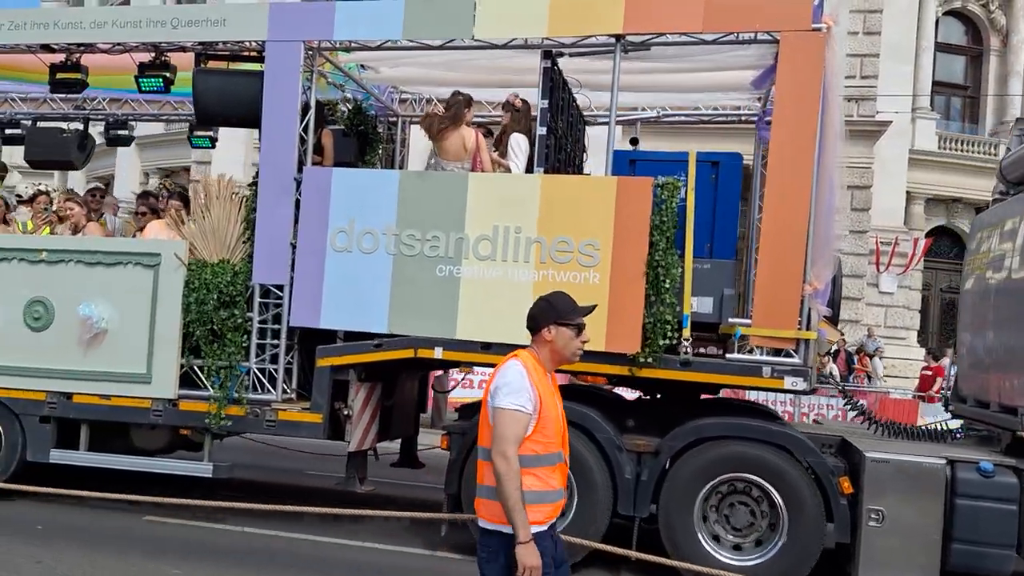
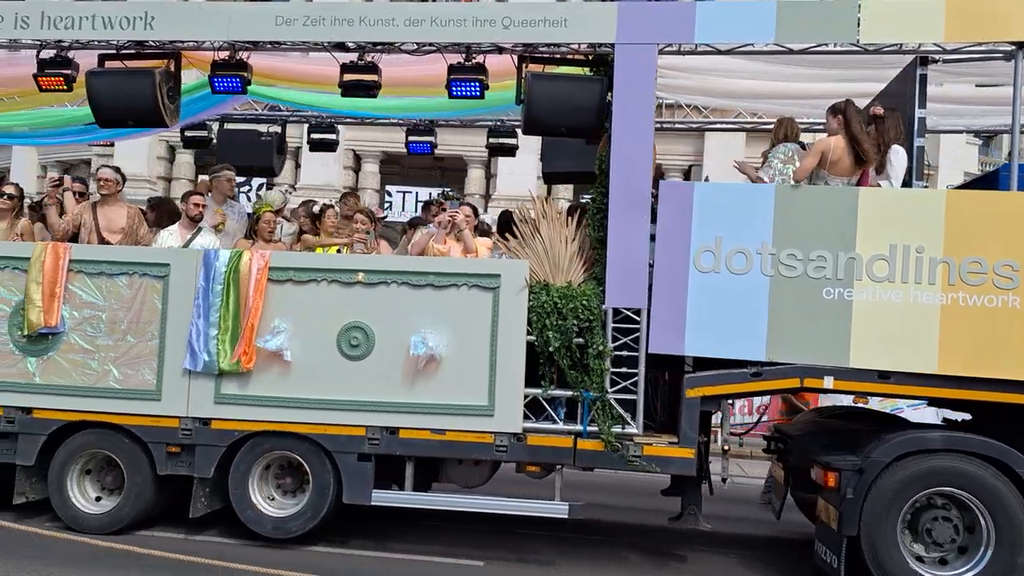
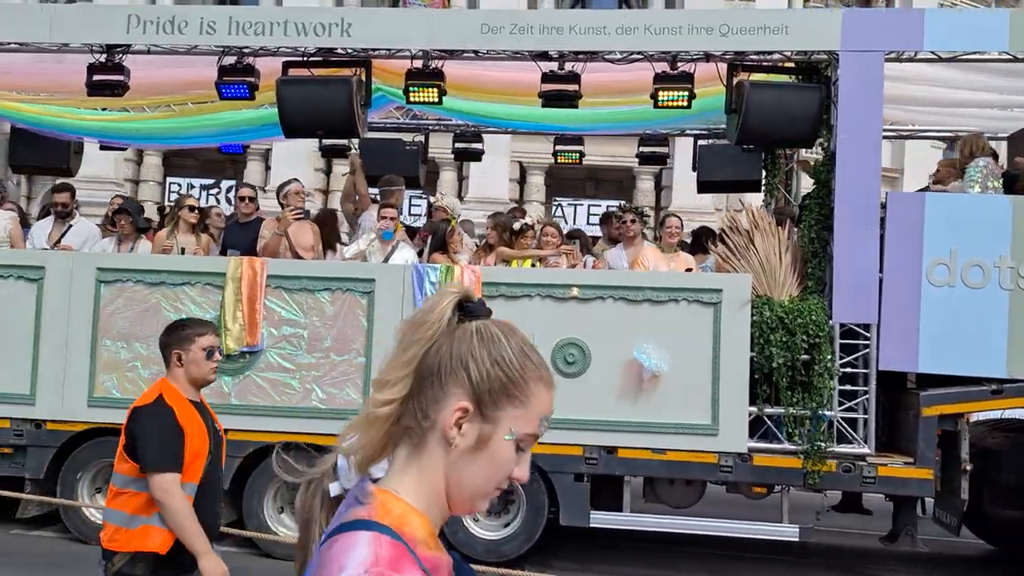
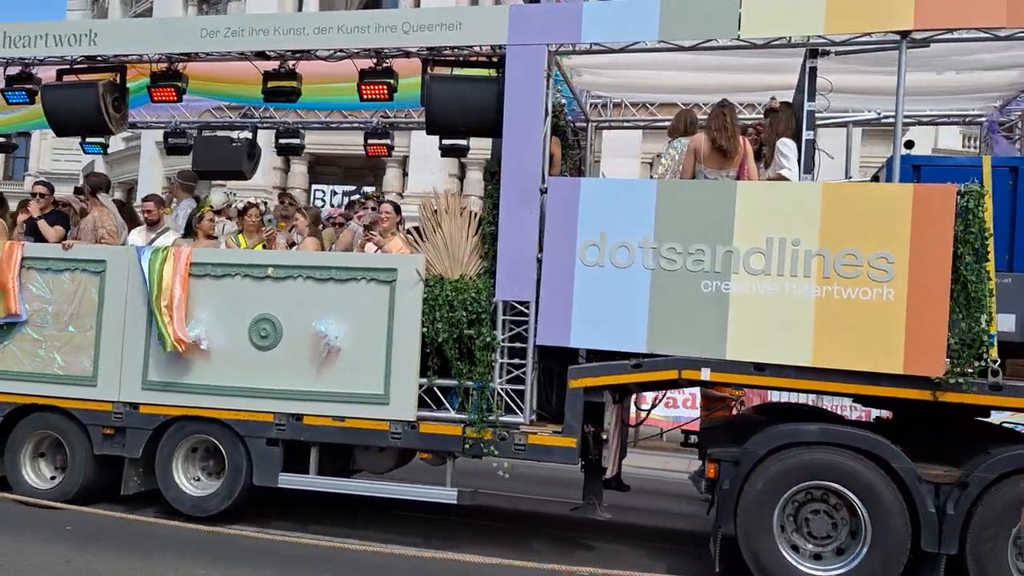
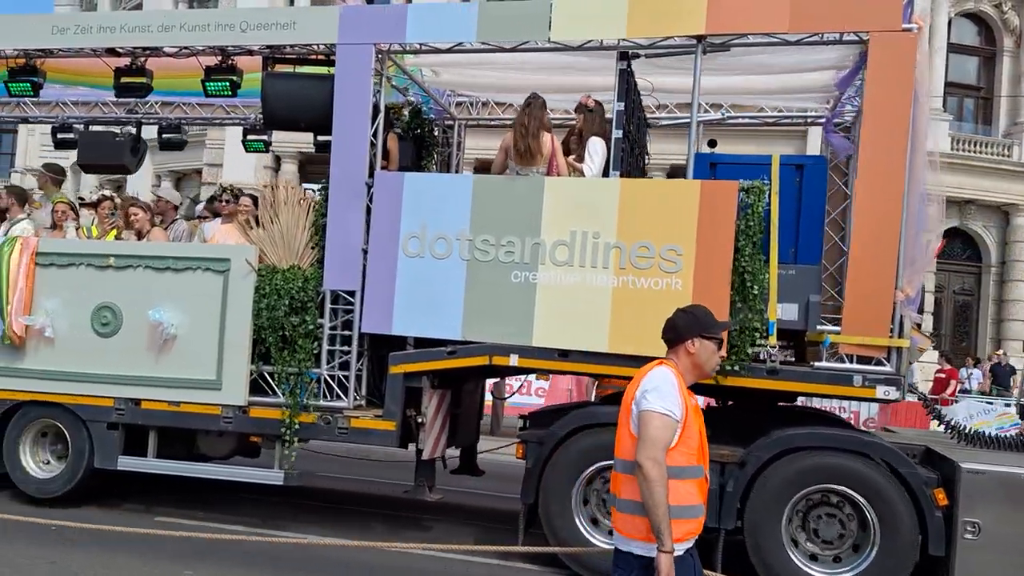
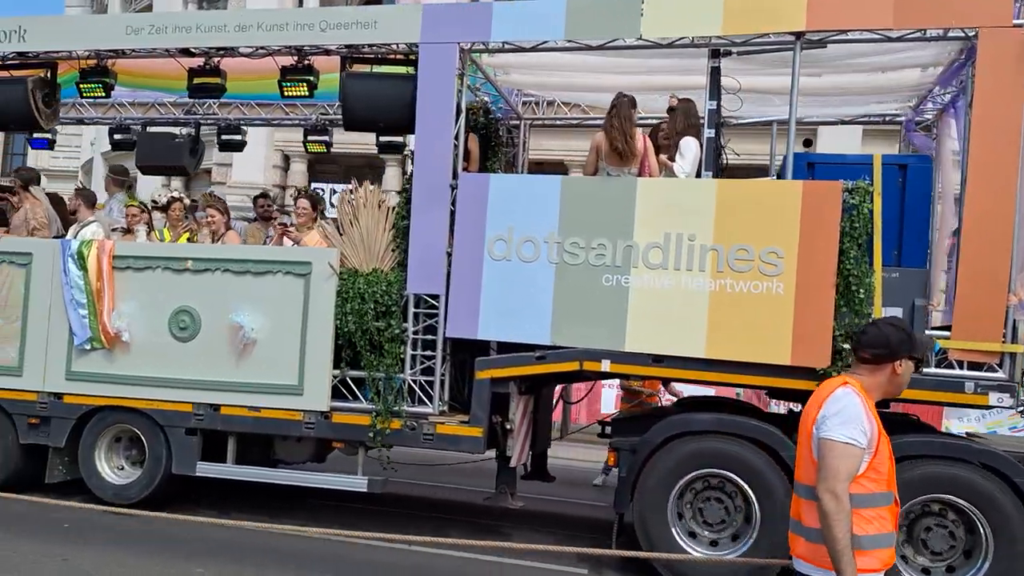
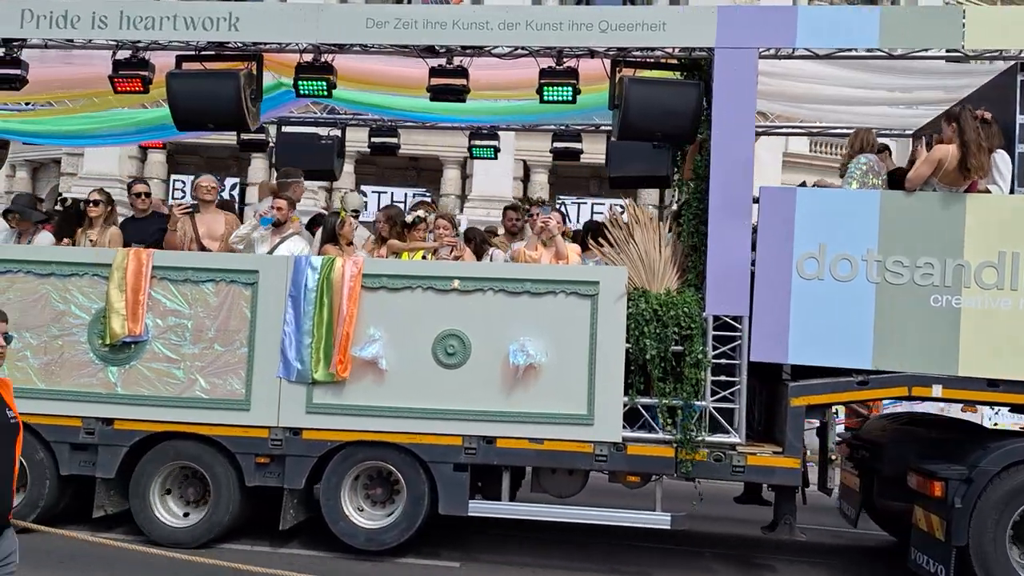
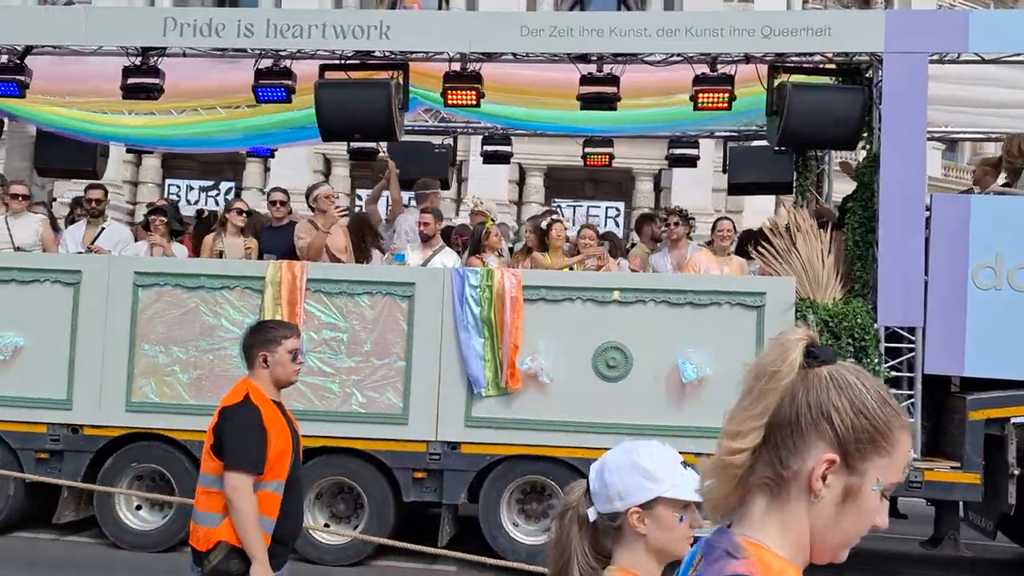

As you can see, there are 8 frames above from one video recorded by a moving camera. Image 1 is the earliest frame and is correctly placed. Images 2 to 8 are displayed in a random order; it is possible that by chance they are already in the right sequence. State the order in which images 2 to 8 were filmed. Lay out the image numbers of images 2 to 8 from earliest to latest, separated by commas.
5, 6, 4, 2, 7, 3, 8
